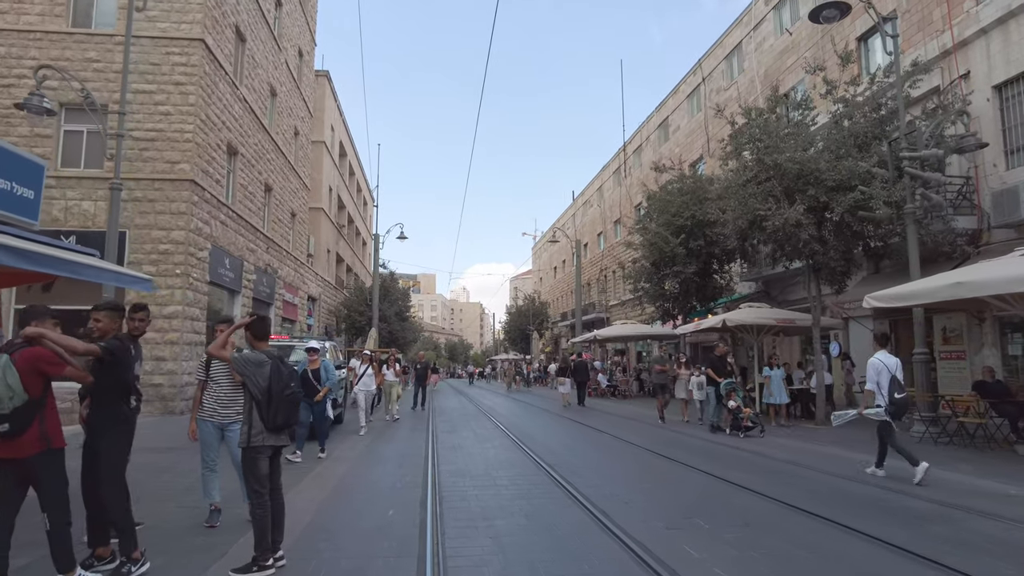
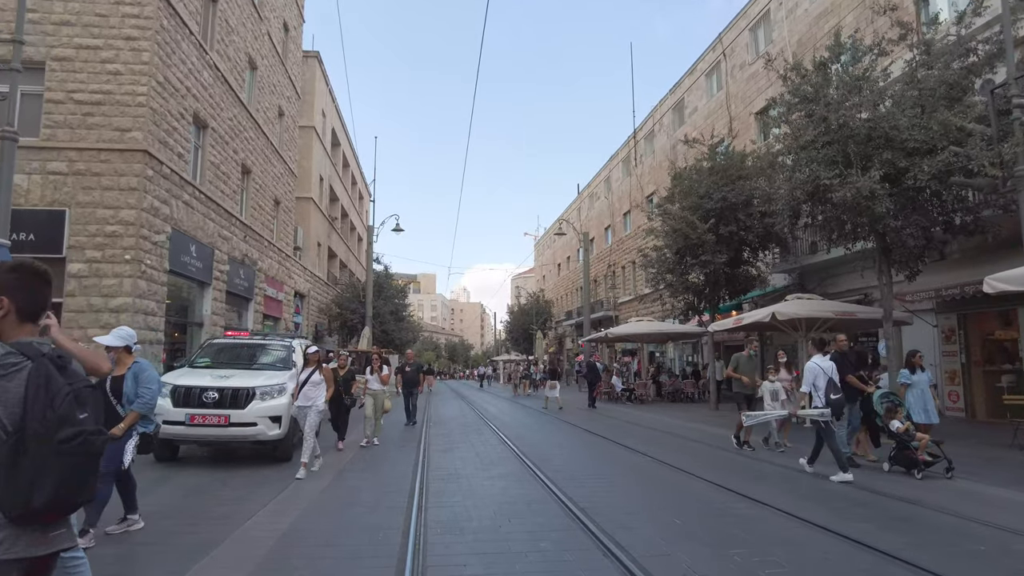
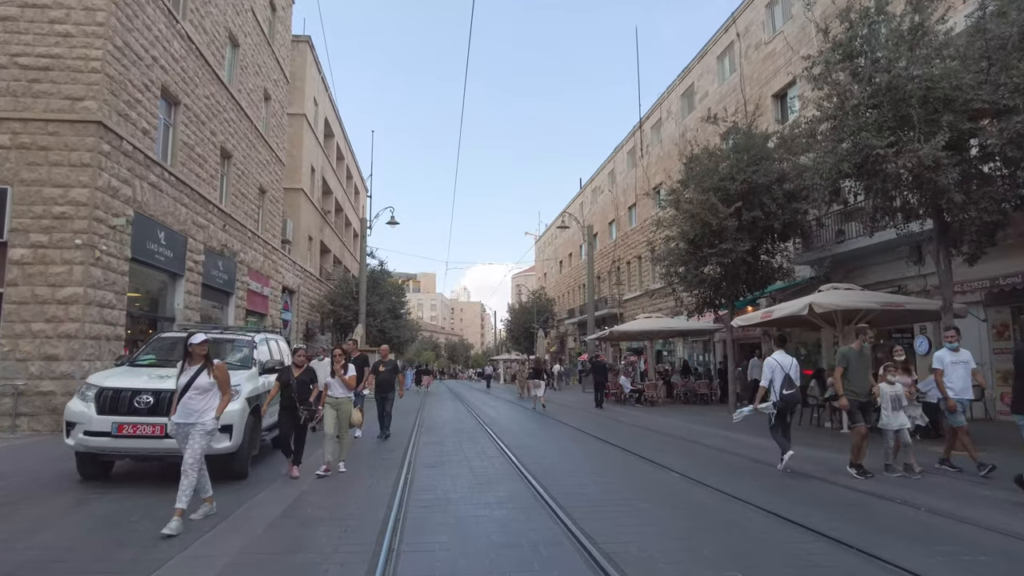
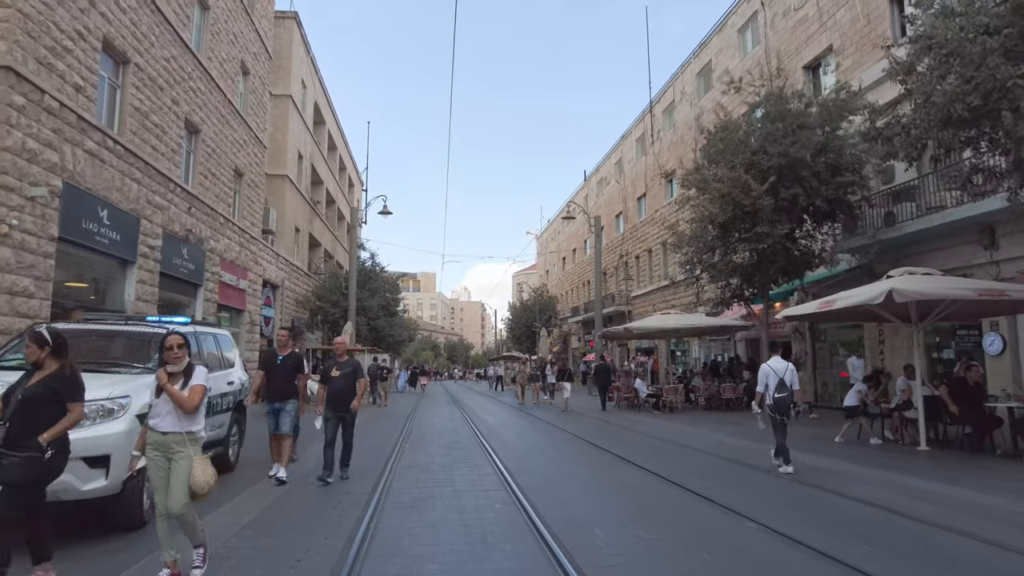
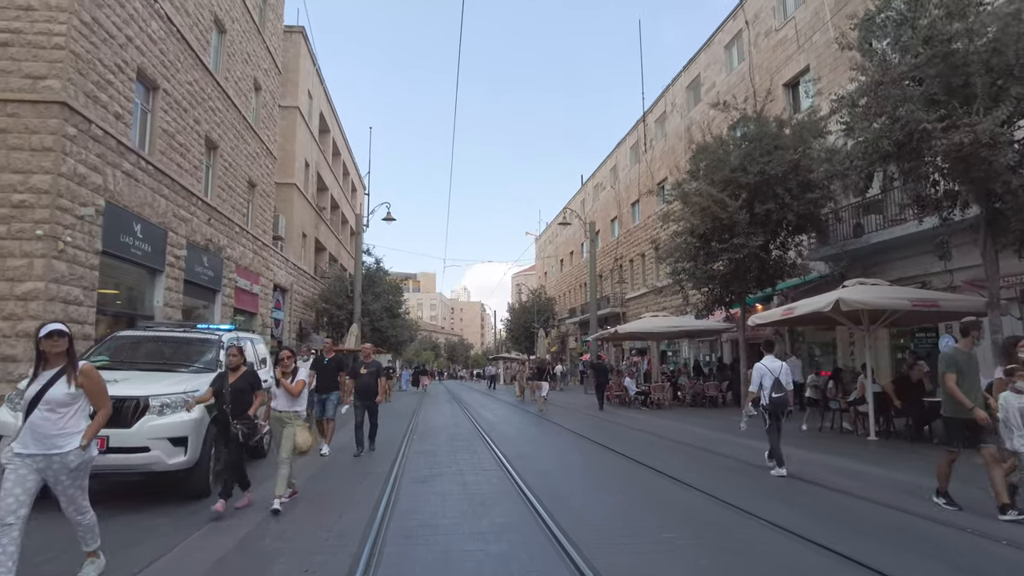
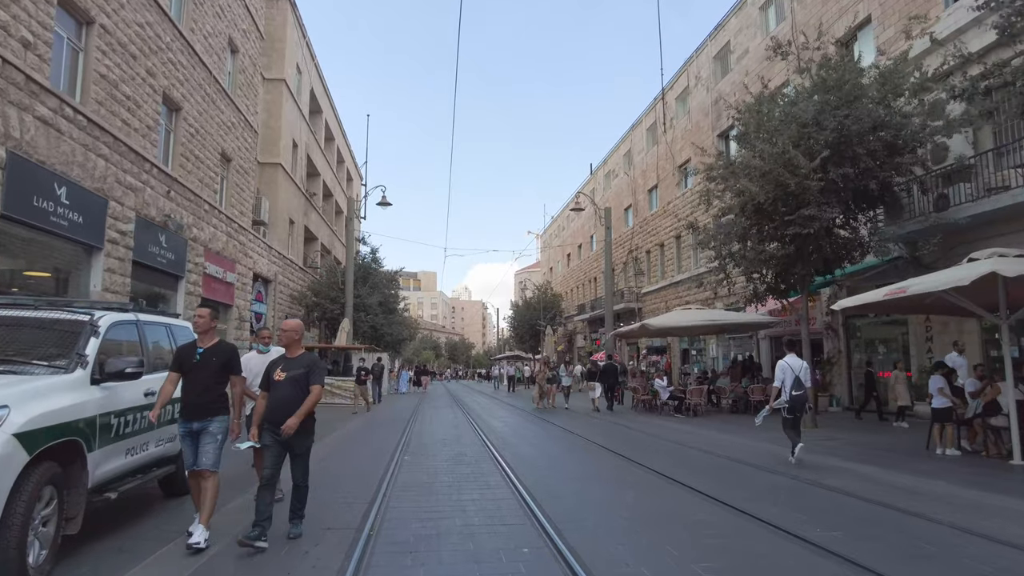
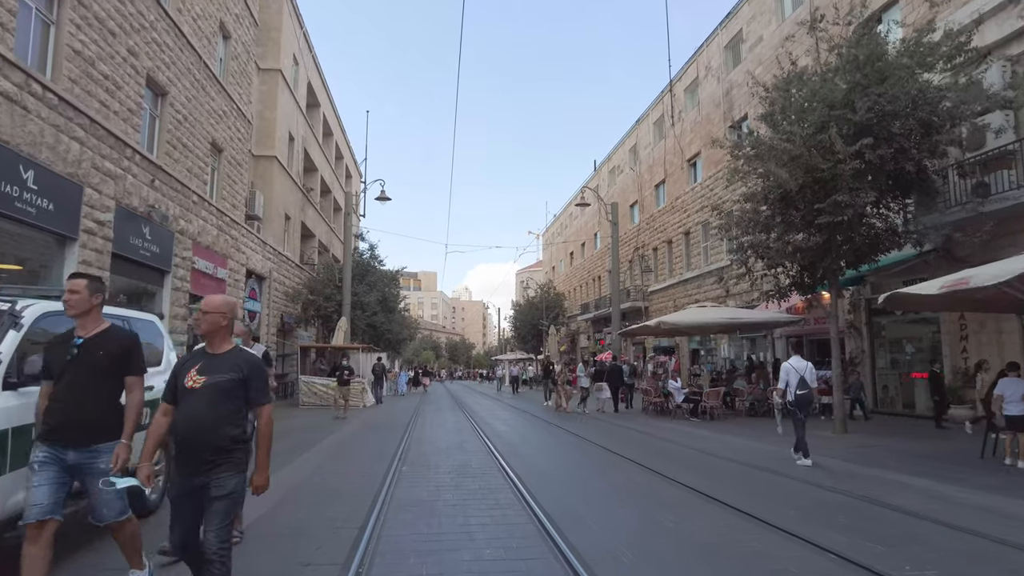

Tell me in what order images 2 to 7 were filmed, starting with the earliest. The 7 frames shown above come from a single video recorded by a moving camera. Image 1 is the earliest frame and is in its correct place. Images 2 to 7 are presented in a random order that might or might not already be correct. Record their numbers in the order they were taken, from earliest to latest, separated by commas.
2, 3, 5, 4, 6, 7
